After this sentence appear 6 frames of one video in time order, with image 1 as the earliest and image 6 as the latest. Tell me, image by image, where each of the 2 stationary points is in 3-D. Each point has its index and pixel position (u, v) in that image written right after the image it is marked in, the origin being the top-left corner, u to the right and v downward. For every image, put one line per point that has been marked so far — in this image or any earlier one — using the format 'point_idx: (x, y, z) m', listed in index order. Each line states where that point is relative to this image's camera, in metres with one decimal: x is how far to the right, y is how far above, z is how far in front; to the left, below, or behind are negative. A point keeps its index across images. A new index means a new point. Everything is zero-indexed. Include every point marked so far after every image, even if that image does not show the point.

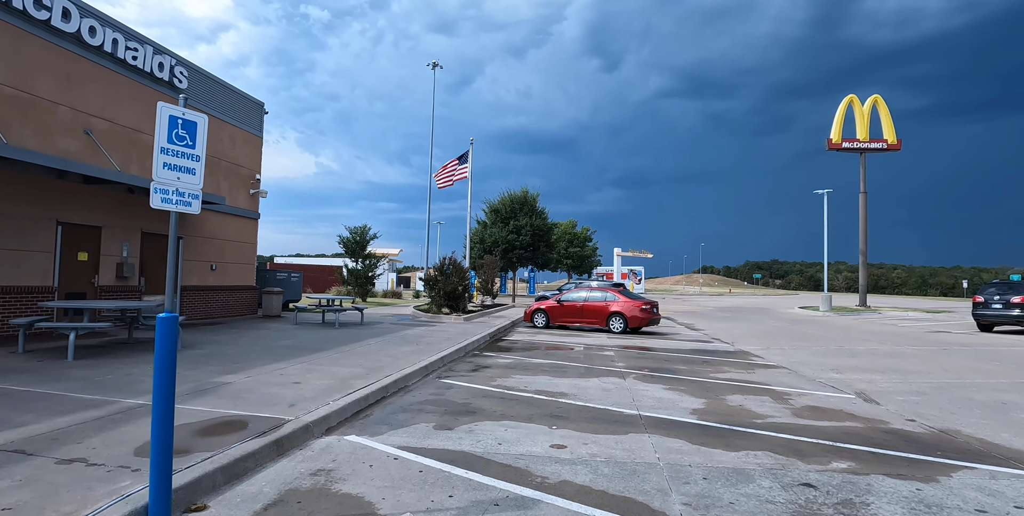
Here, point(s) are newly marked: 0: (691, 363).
0: (+4.2, -2.5, +10.5) m
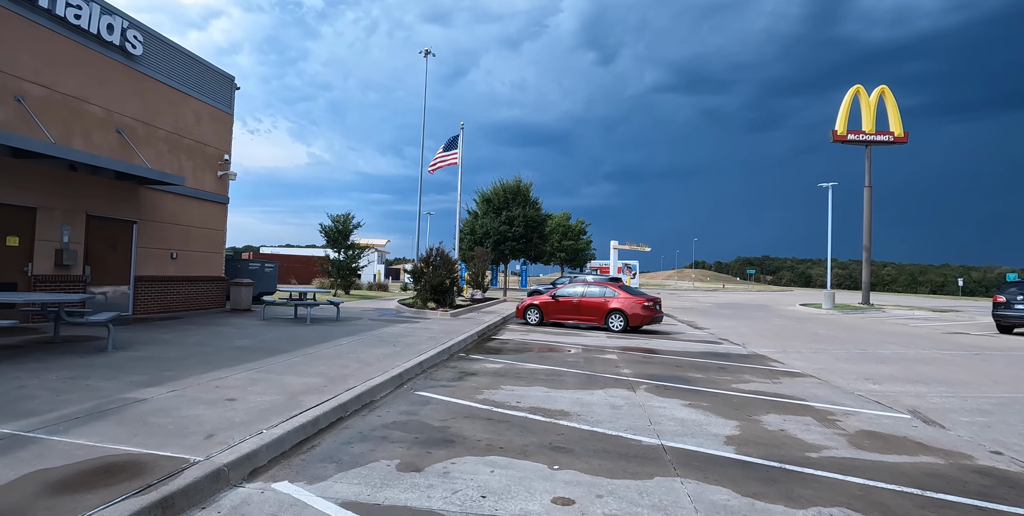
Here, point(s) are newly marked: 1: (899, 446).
0: (+4.0, -2.3, +9.3) m
1: (+4.4, -2.2, +5.1) m
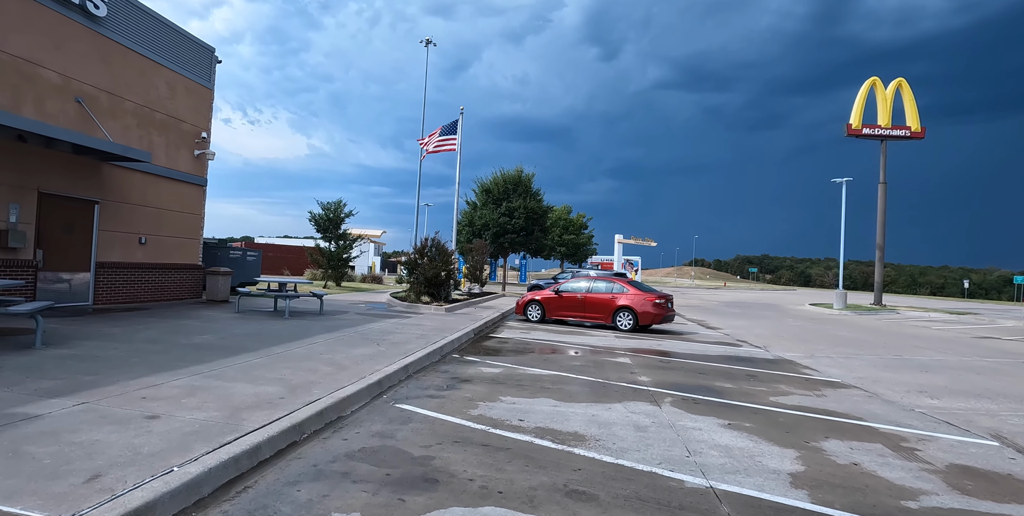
0: (+4.0, -2.2, +8.1) m
1: (+4.5, -2.1, +4.0) m
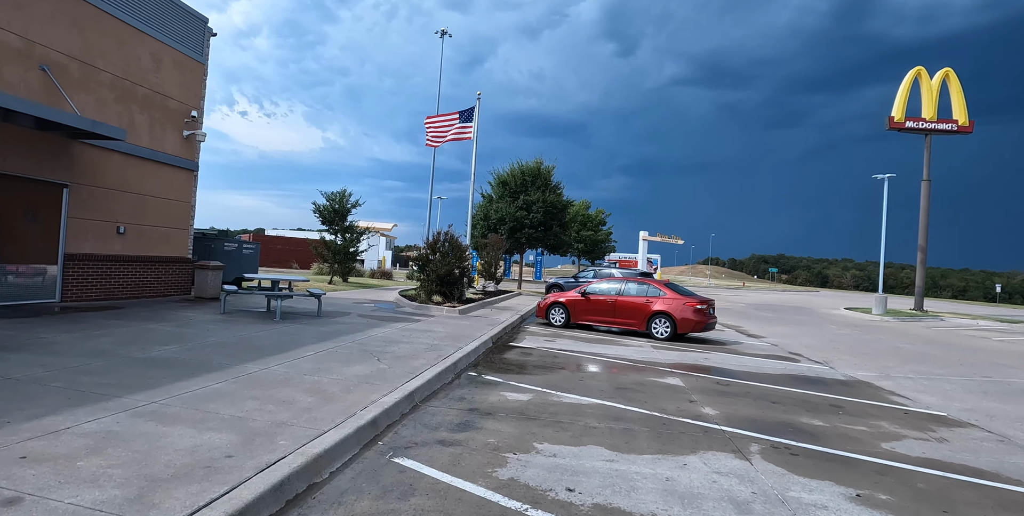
0: (+4.5, -2.2, +6.5) m
1: (+4.8, -2.2, +2.4) m
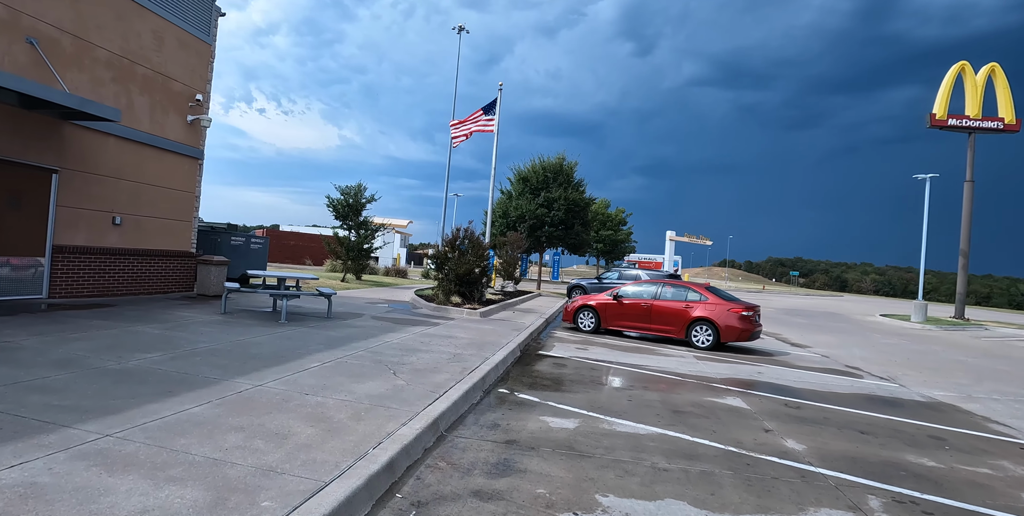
0: (+4.9, -2.3, +5.4) m
1: (+5.2, -2.2, +1.2) m
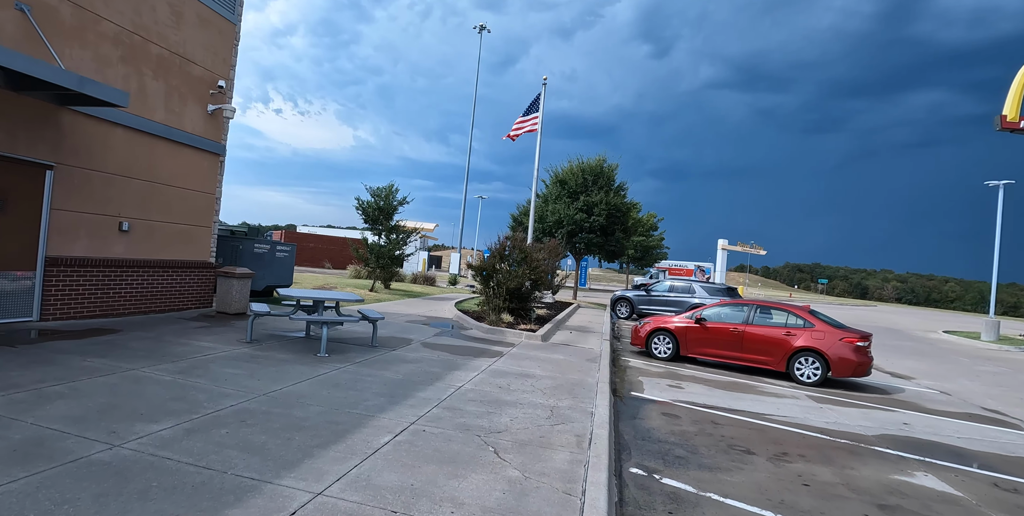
0: (+6.2, -2.6, +3.6) m
1: (+6.4, -2.5, -0.5) m
